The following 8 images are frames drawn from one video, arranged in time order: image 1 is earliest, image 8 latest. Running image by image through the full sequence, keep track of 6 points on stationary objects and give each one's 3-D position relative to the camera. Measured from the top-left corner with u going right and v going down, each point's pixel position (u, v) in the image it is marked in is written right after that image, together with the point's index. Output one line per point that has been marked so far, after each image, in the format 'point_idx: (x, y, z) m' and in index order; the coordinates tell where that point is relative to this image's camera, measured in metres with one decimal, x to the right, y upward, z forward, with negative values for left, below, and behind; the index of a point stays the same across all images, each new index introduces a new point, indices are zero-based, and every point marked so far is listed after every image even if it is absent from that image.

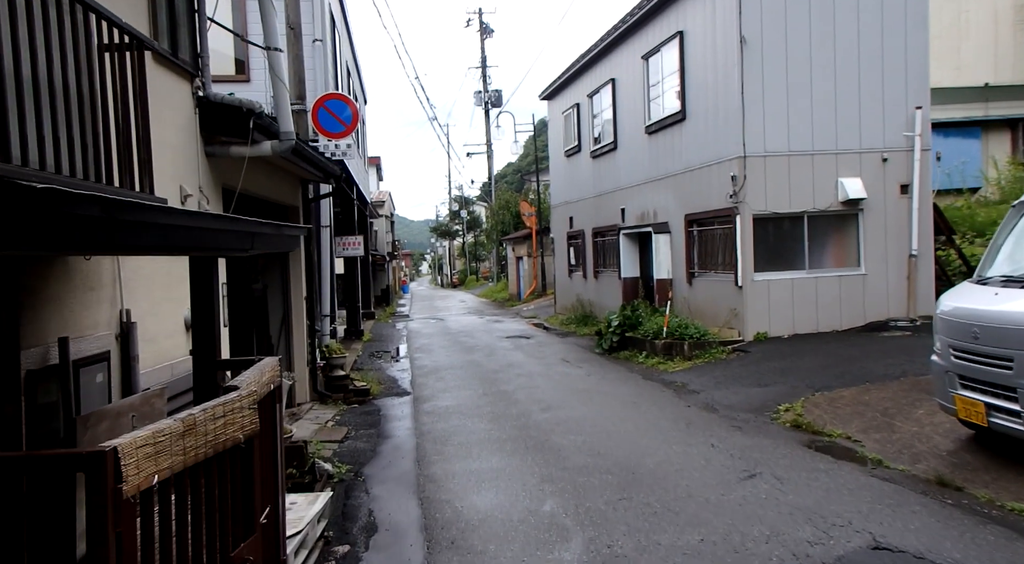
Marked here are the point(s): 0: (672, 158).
0: (+3.1, +2.4, +13.0) m
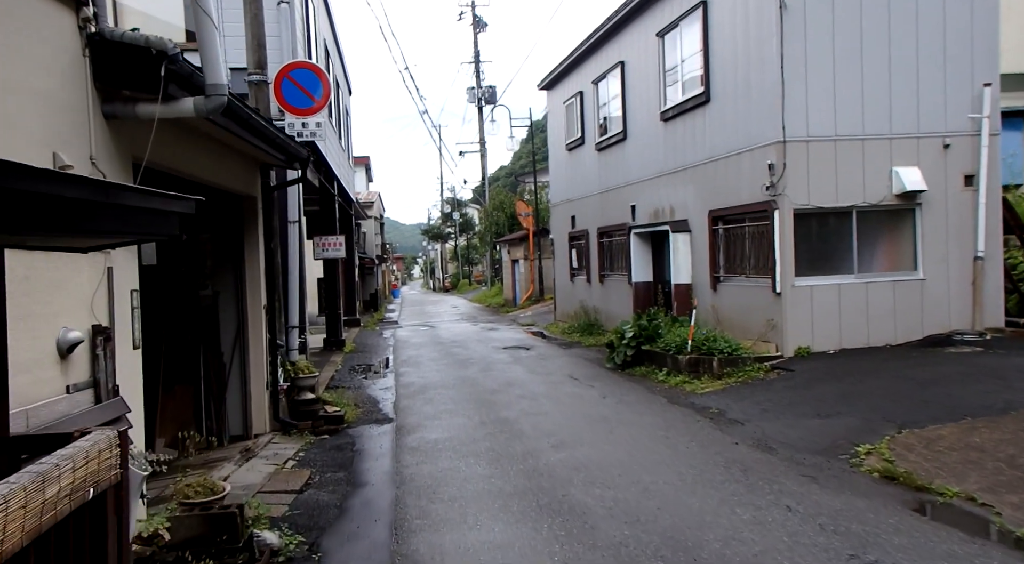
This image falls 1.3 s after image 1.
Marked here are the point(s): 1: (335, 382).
0: (+3.1, +2.3, +11.5) m
1: (-2.8, -1.6, +10.9) m
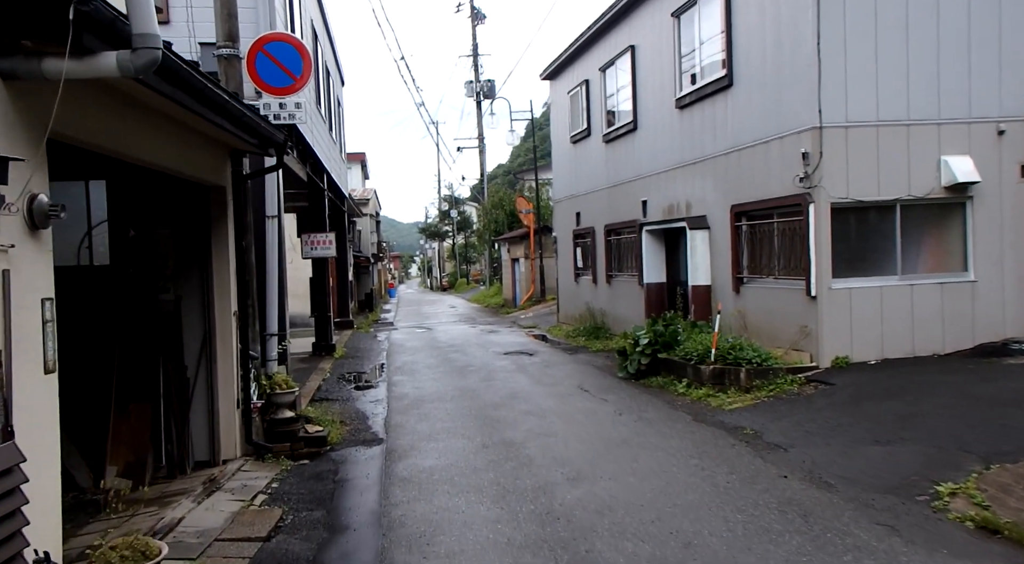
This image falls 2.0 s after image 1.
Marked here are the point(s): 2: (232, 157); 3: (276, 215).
0: (+3.1, +2.3, +10.6) m
1: (-2.8, -1.6, +10.0) m
2: (-2.8, +1.2, +6.8) m
3: (-2.8, +0.8, +8.1) m
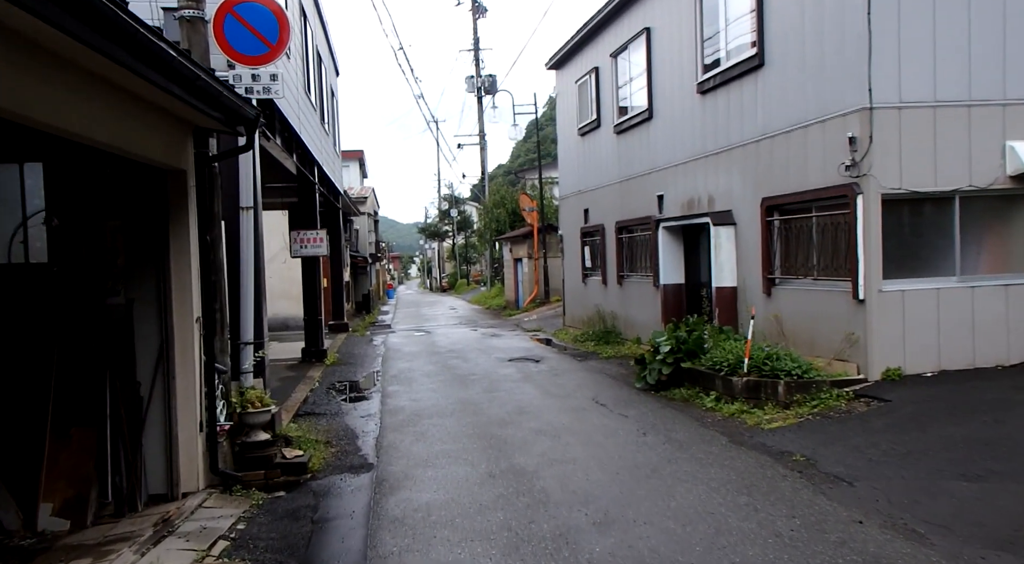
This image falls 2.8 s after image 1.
0: (+3.2, +2.2, +9.6) m
1: (-2.7, -1.6, +9.0) m
2: (-2.7, +1.2, +5.9) m
3: (-2.7, +0.8, +7.1) m
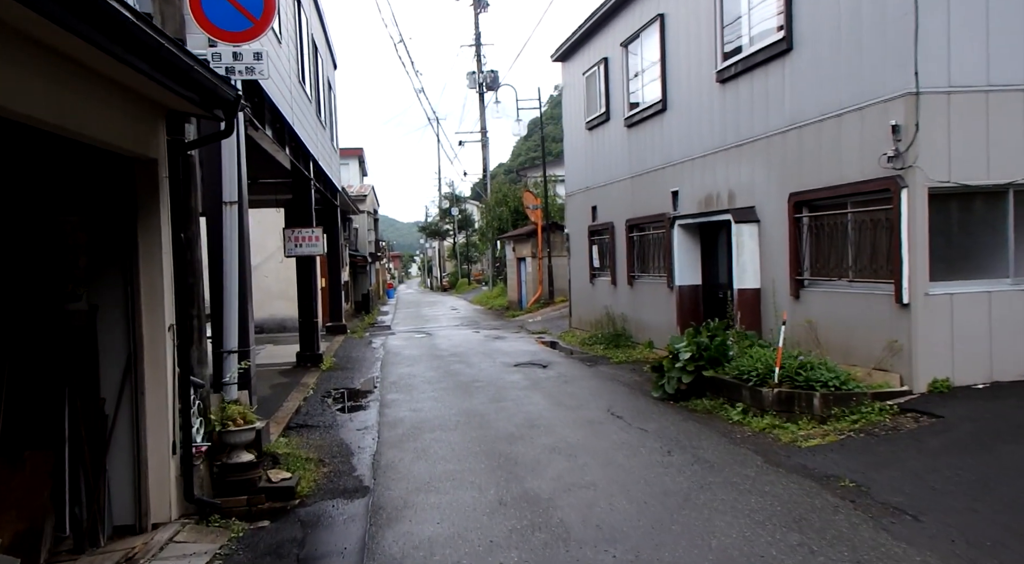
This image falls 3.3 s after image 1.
0: (+3.3, +2.2, +8.9) m
1: (-2.6, -1.7, +8.3) m
2: (-2.6, +1.2, +5.2) m
3: (-2.6, +0.8, +6.5) m
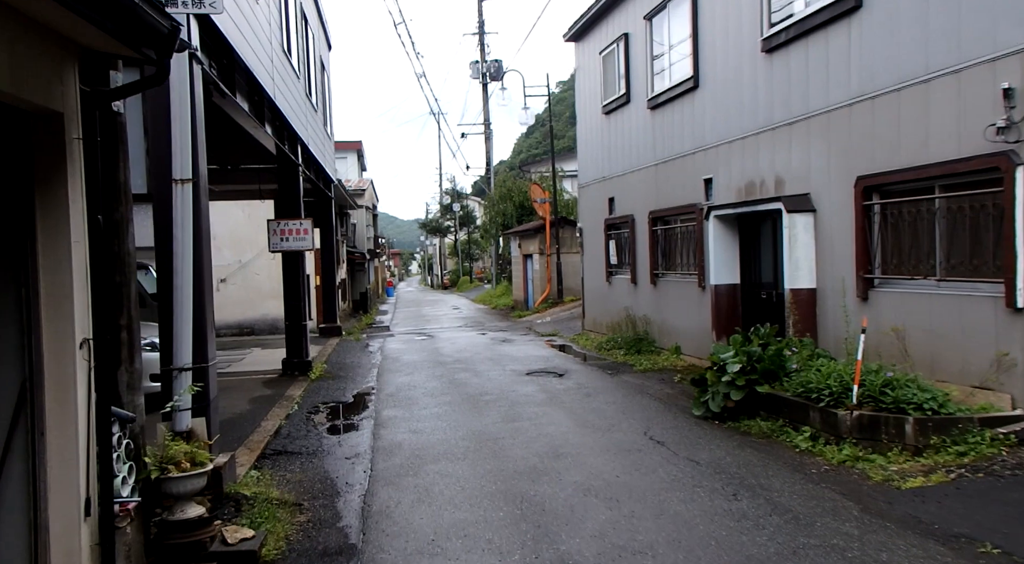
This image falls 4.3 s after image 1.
0: (+3.5, +2.2, +7.6) m
1: (-2.4, -1.7, +7.1) m
2: (-2.4, +1.2, +3.9) m
3: (-2.5, +0.8, +5.2) m
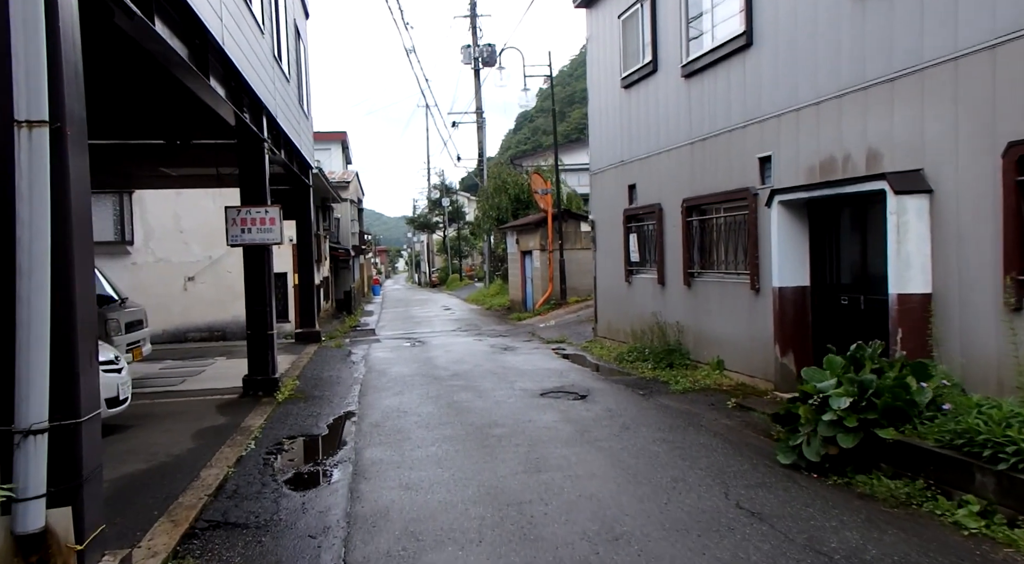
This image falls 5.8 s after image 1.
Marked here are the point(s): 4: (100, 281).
0: (+3.7, +2.2, +5.8) m
1: (-2.2, -1.7, +5.1) m
2: (-2.1, +1.2, +1.9) m
3: (-2.2, +0.8, +3.2) m
4: (-6.6, 0.0, +11.0) m
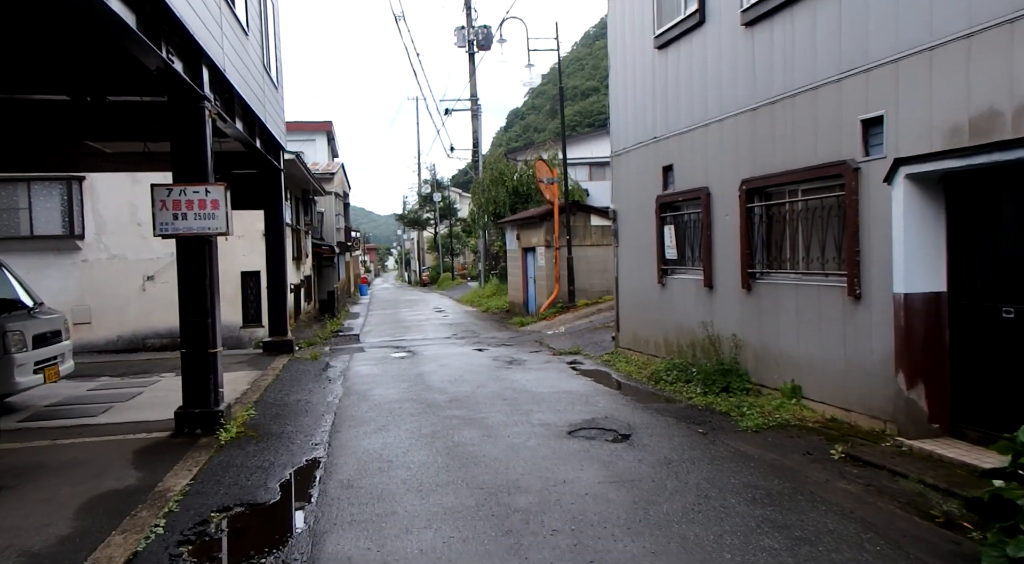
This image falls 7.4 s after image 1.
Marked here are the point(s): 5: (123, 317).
0: (+4.0, +2.2, +3.6) m
1: (-1.9, -1.7, +2.9) m
2: (-1.8, +1.1, -0.3) m
3: (-1.9, +0.7, +1.0) m
4: (-6.4, 0.0, +8.7) m
5: (-9.0, -0.8, +15.7) m
